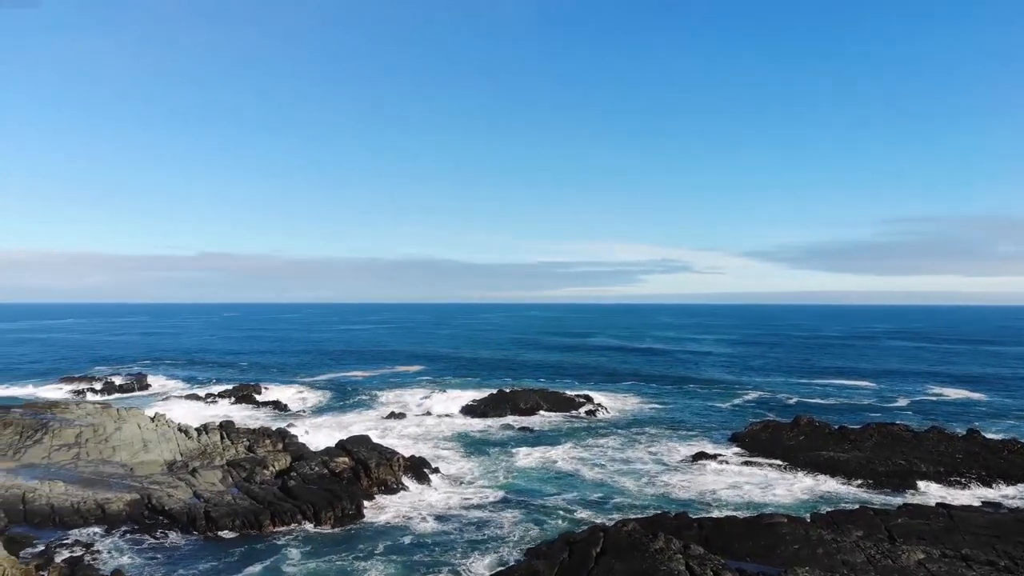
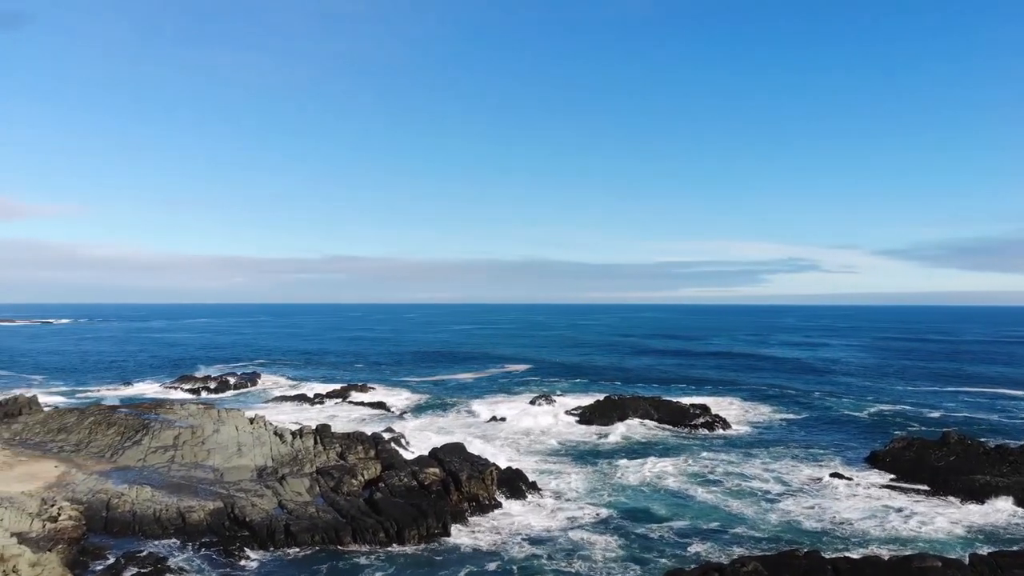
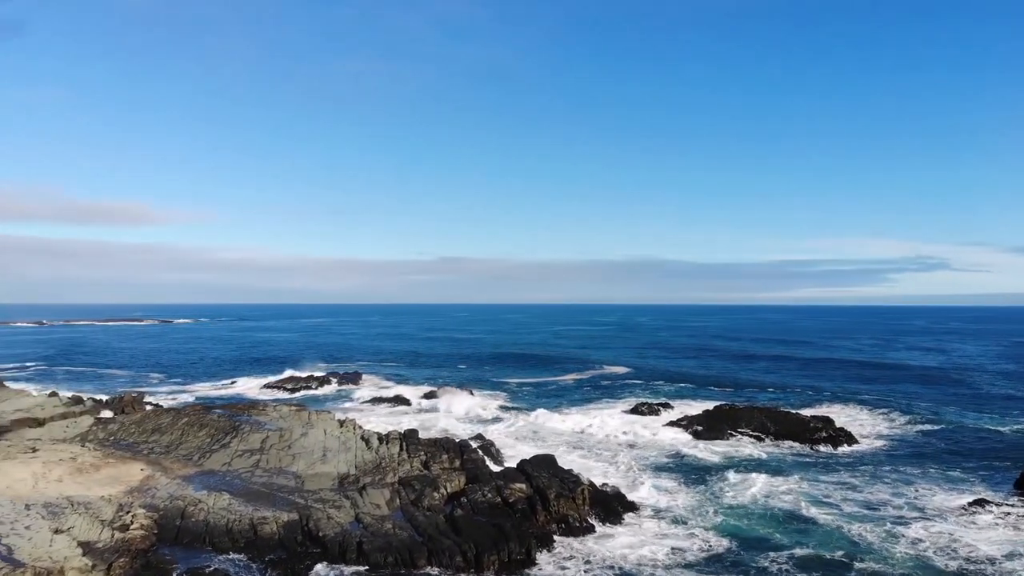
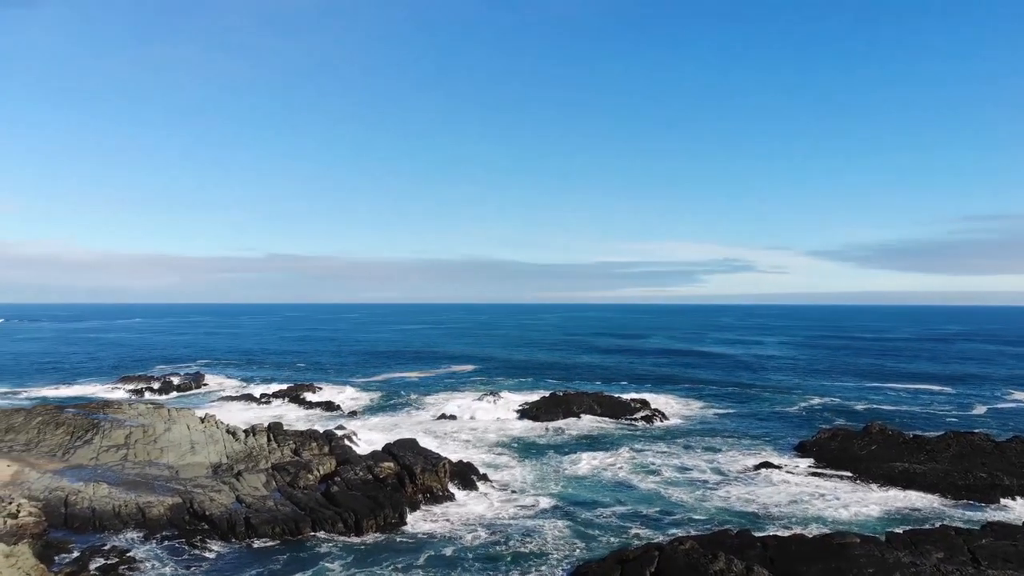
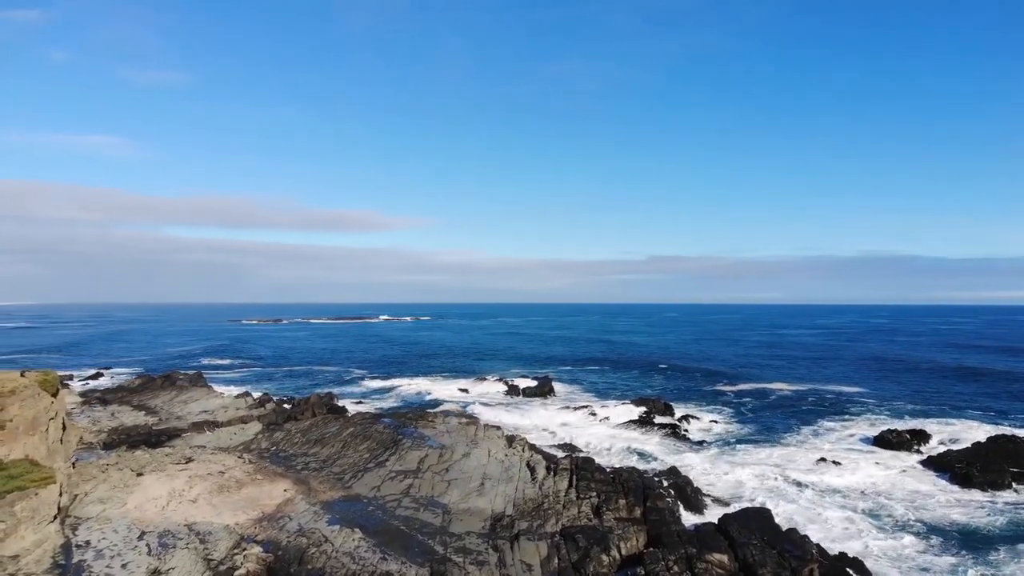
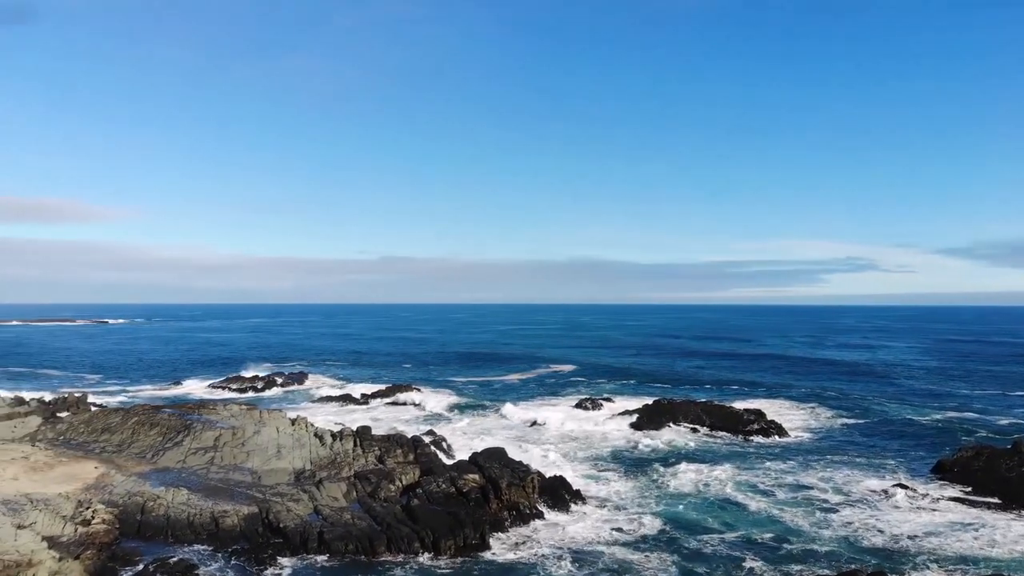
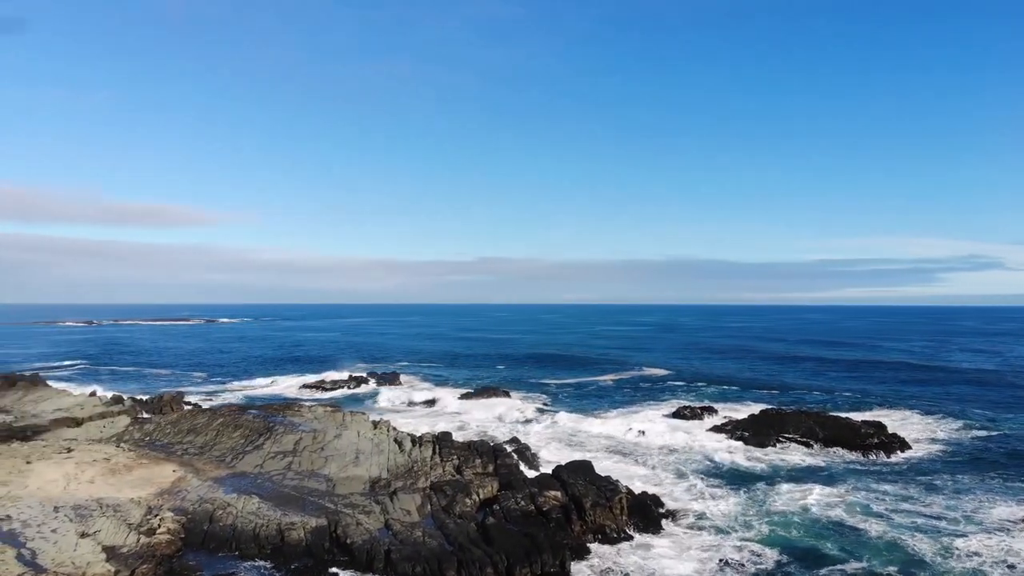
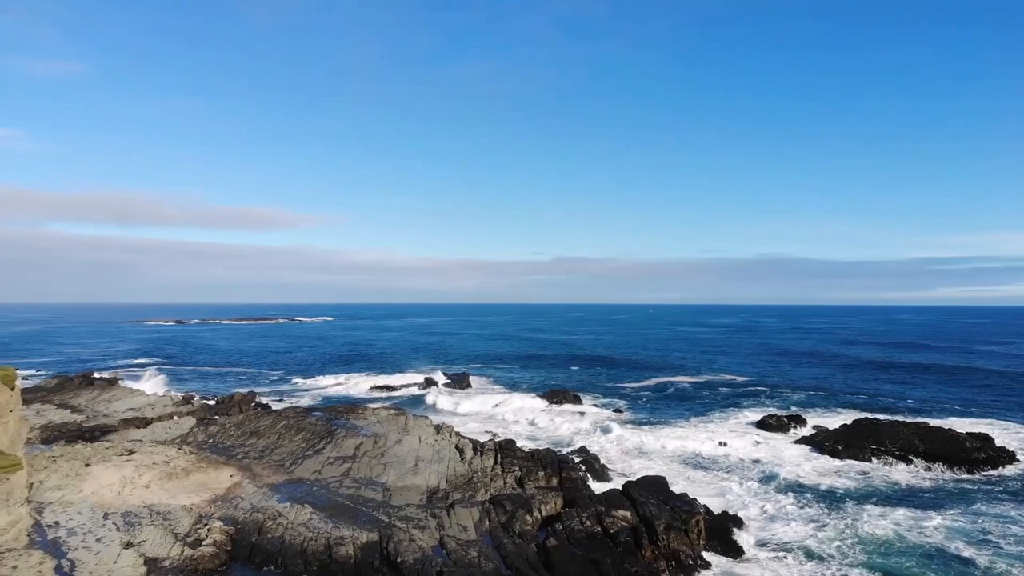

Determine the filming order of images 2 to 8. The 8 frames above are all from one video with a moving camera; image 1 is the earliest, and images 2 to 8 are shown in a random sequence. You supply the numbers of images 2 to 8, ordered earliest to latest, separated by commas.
4, 2, 6, 3, 7, 8, 5
